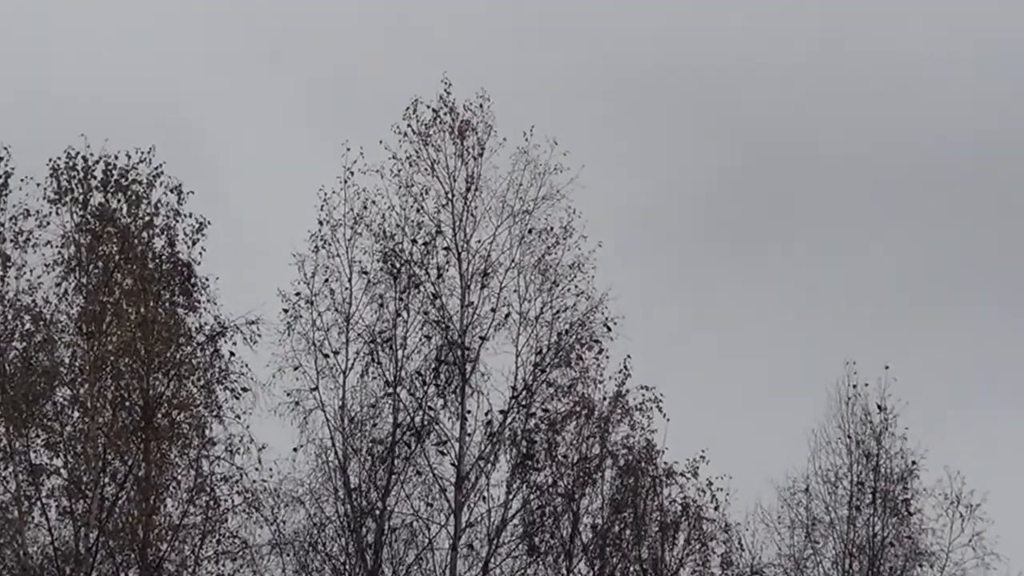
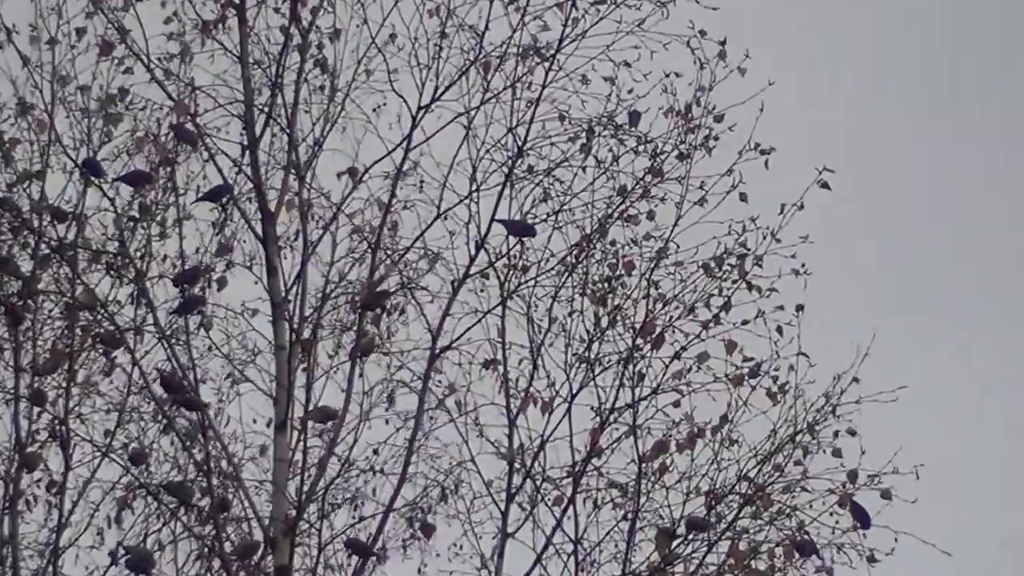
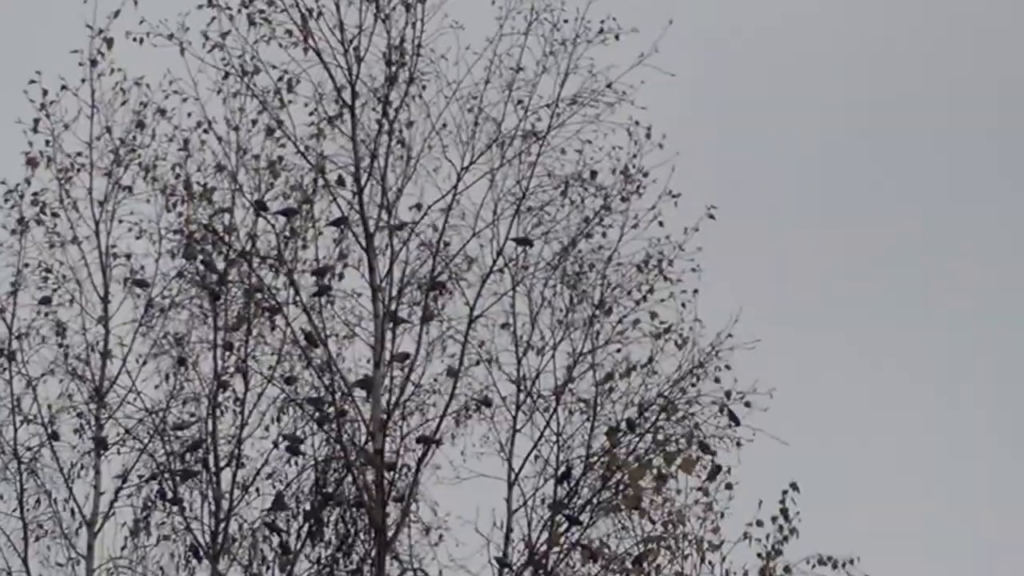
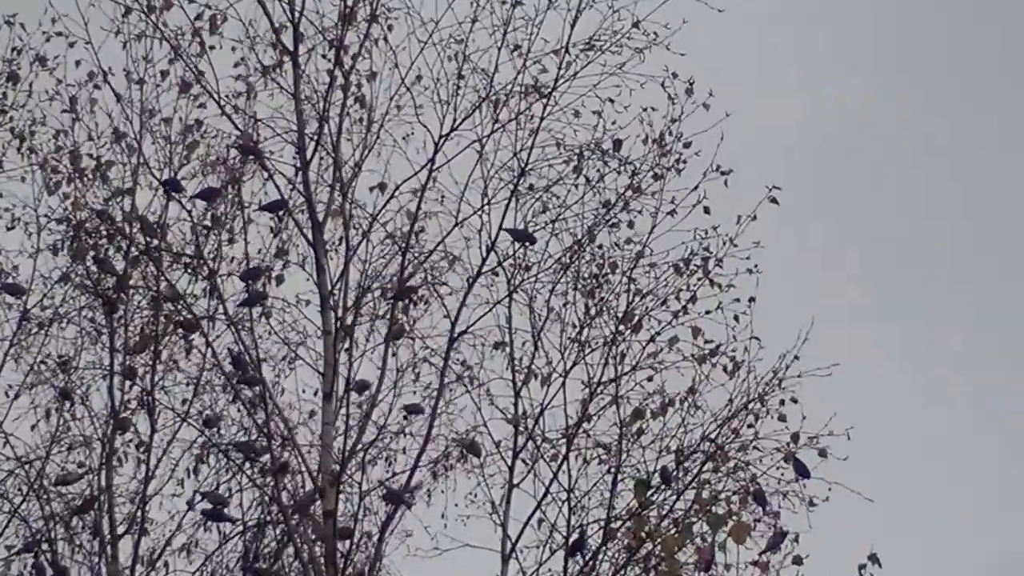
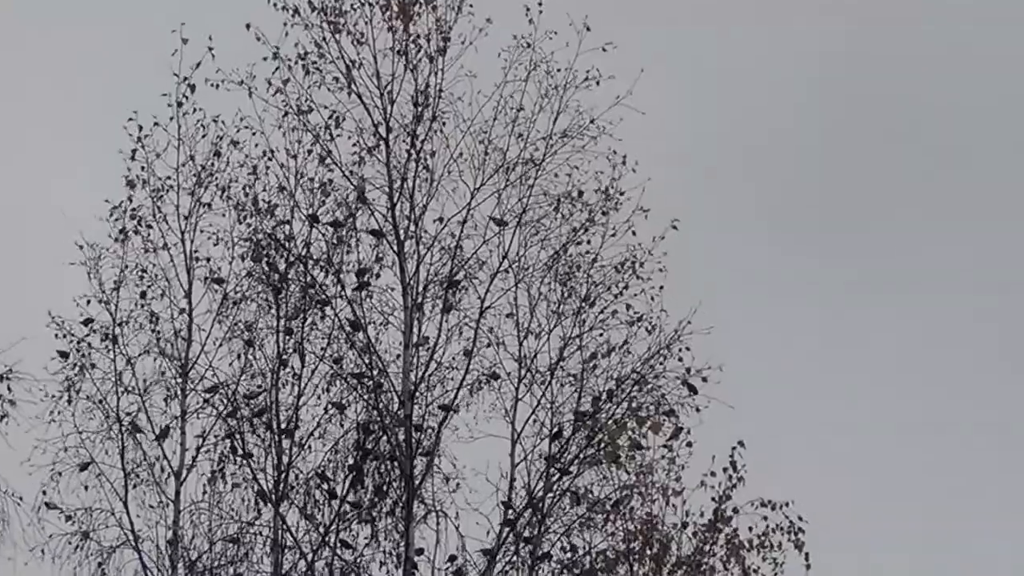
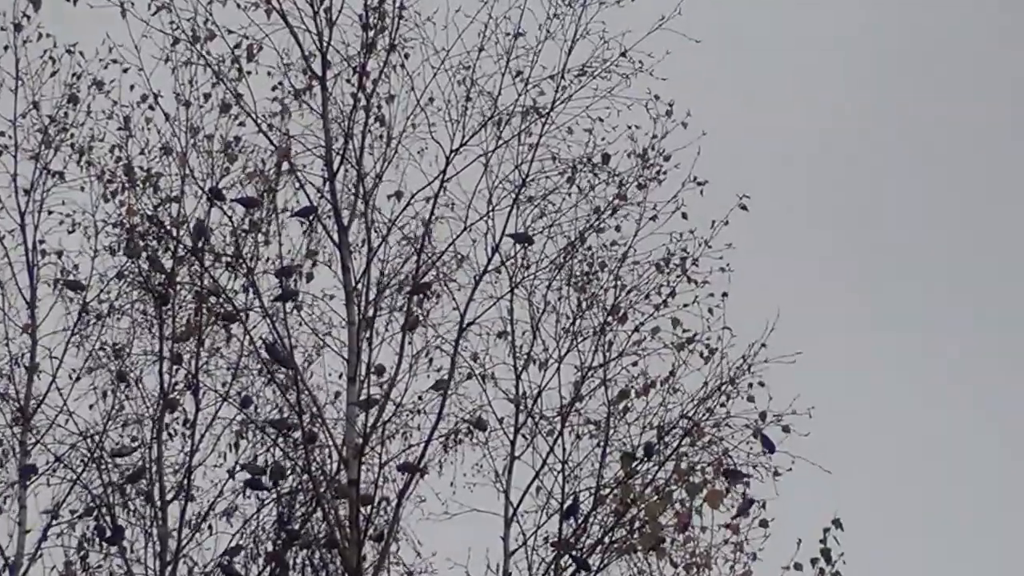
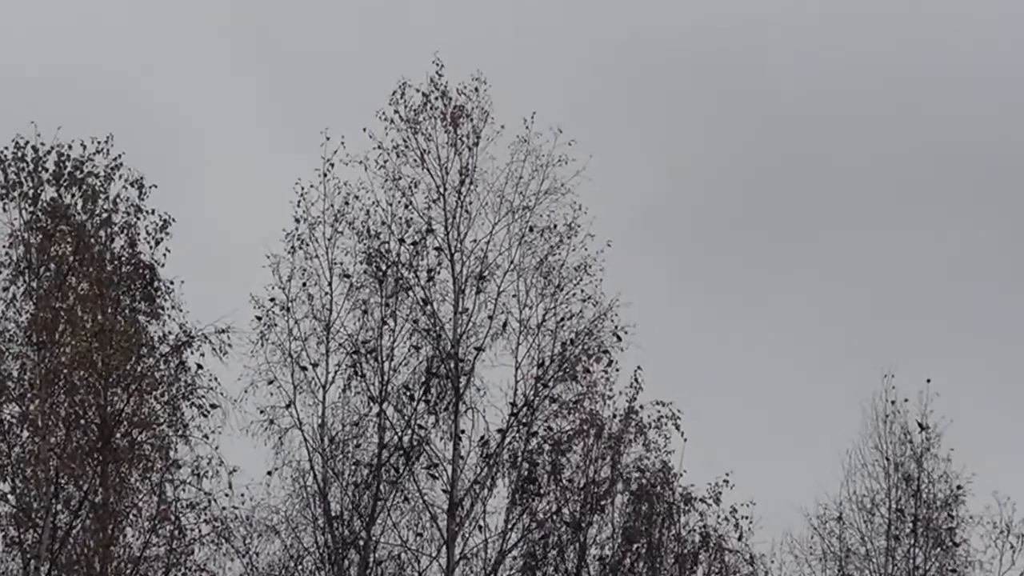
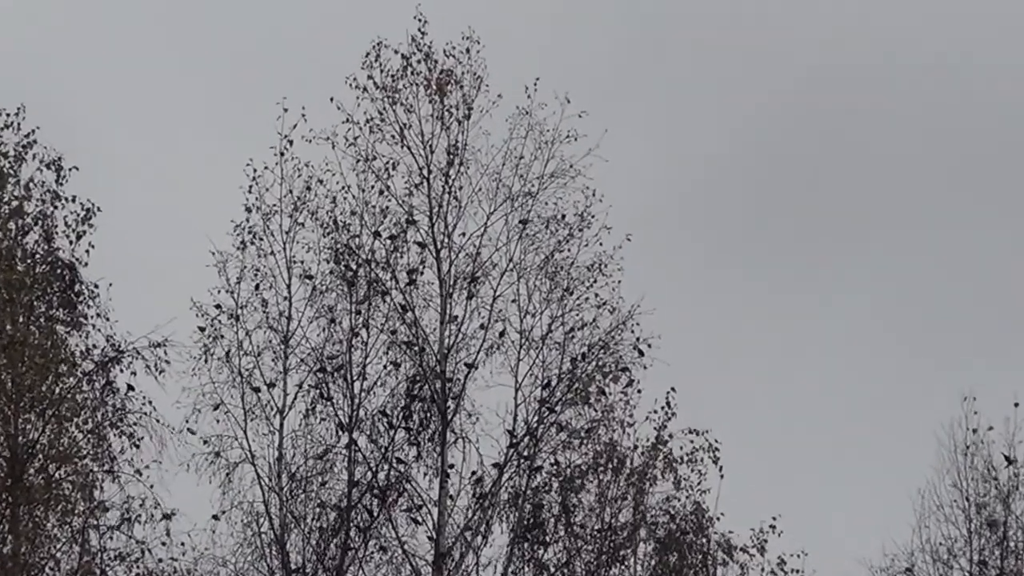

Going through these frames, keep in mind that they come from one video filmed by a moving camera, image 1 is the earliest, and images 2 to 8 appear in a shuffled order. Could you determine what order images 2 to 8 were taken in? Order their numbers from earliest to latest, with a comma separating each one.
7, 8, 5, 3, 6, 4, 2
